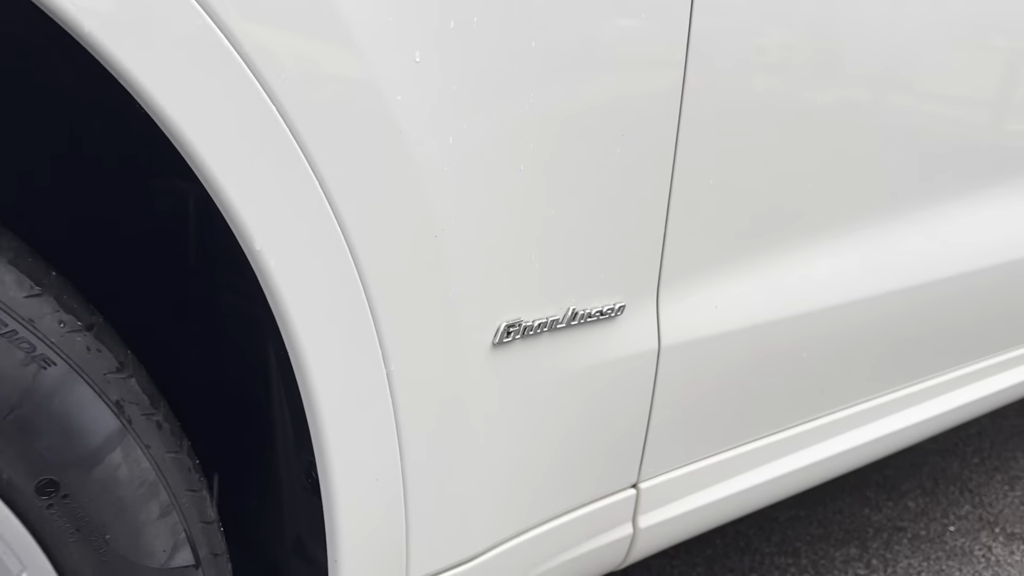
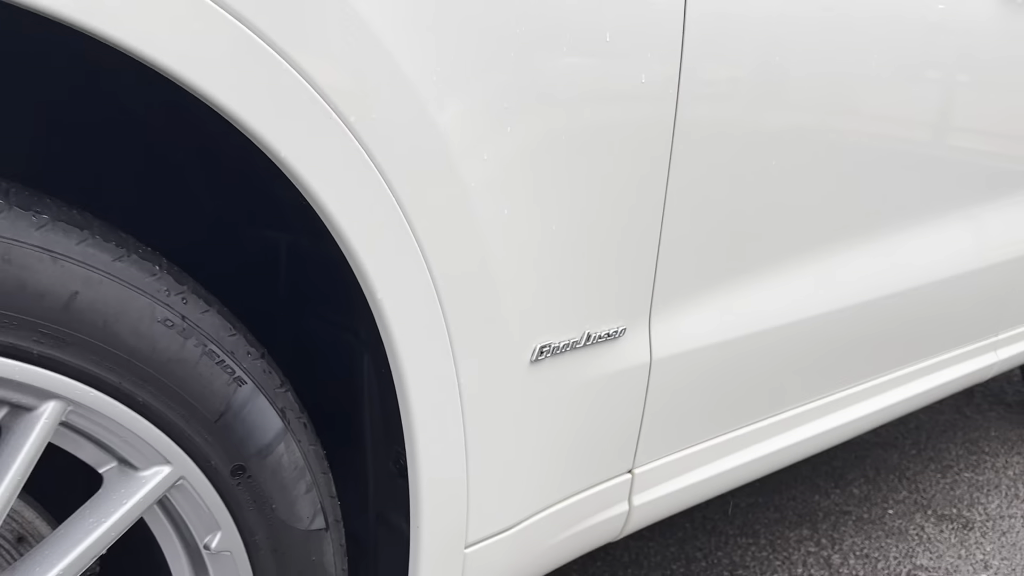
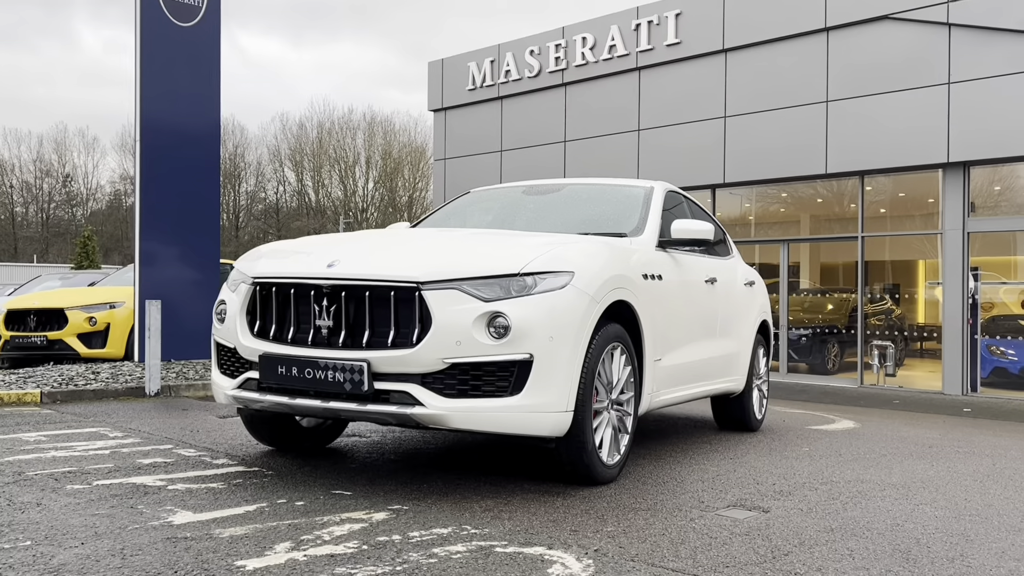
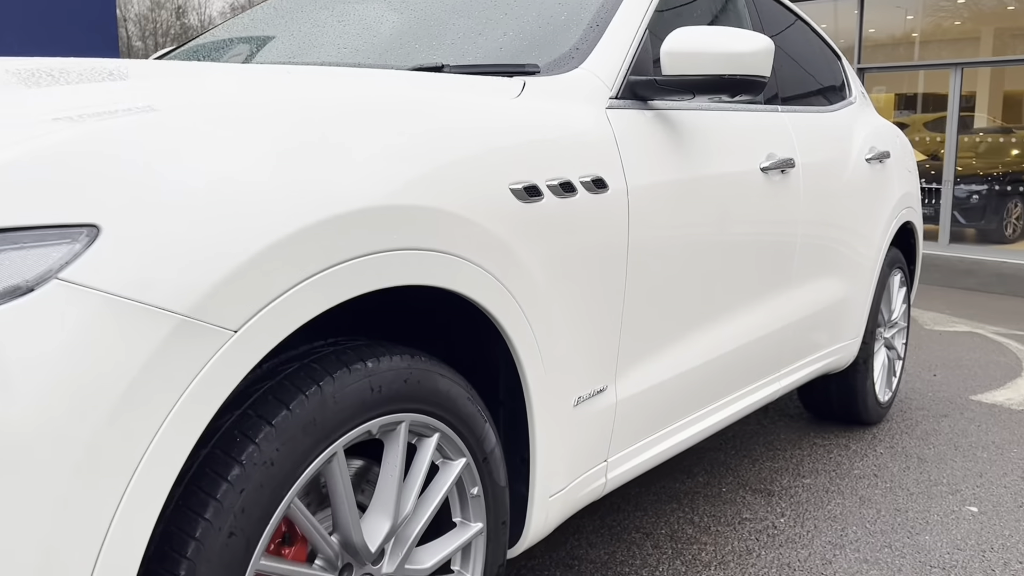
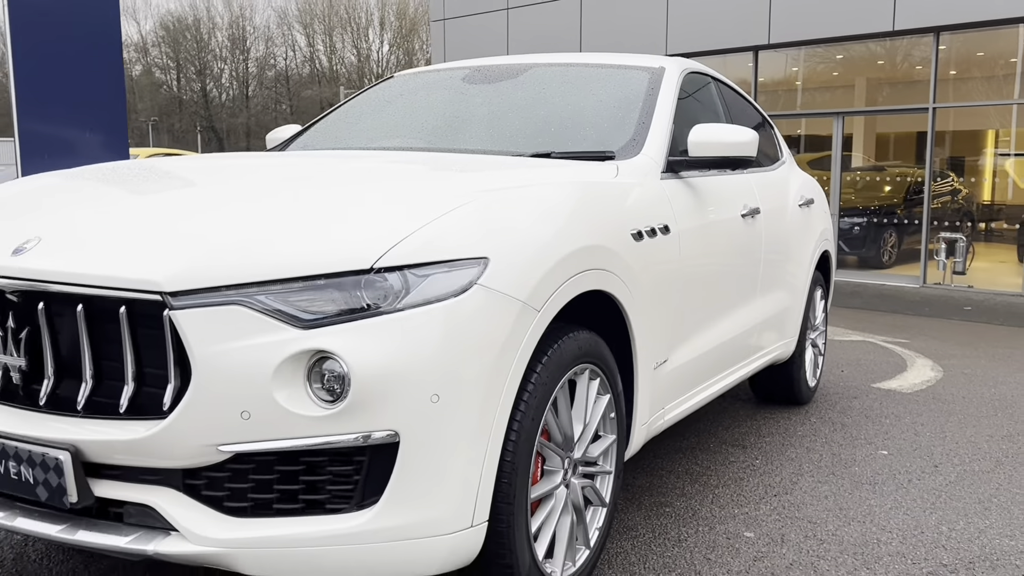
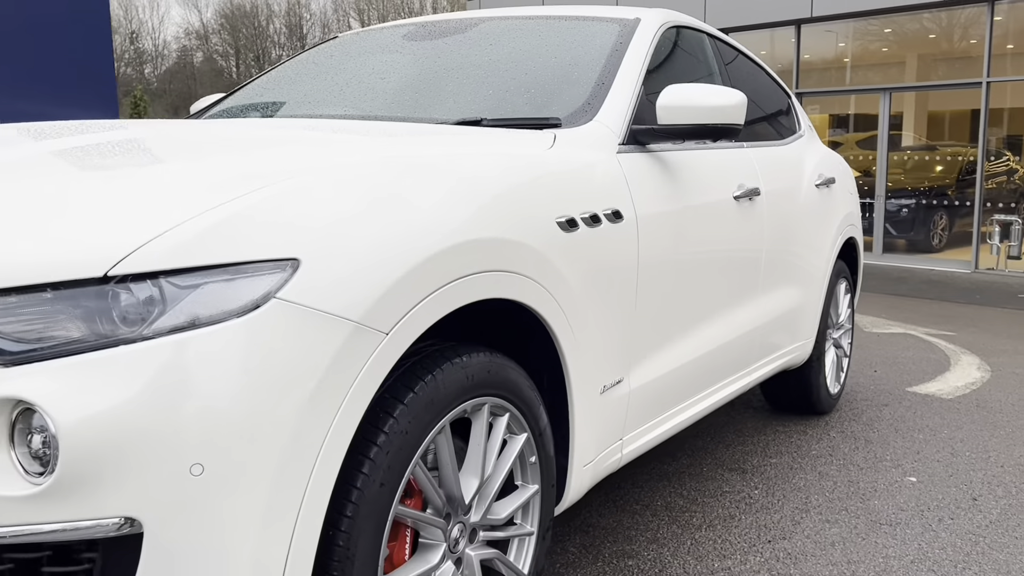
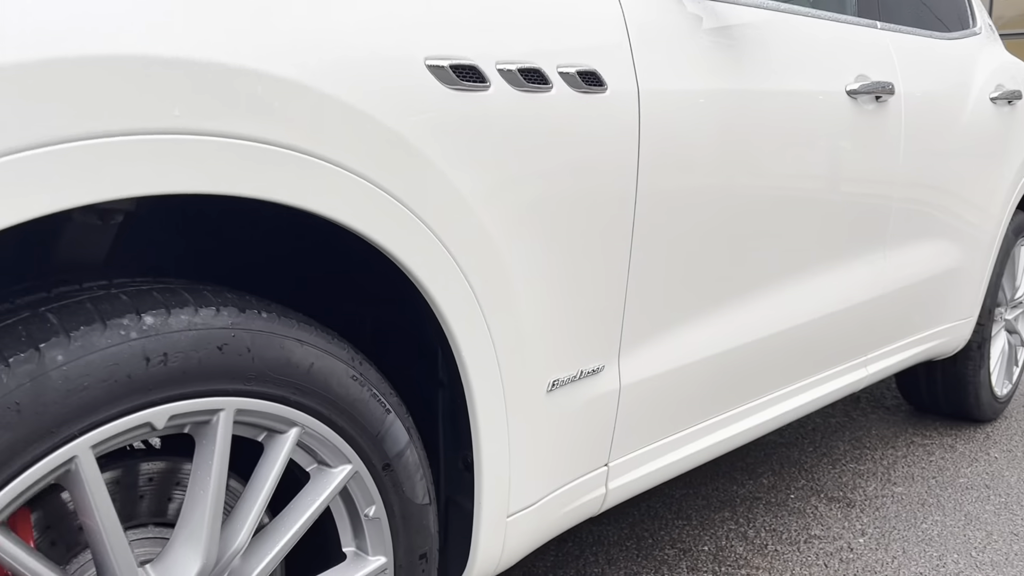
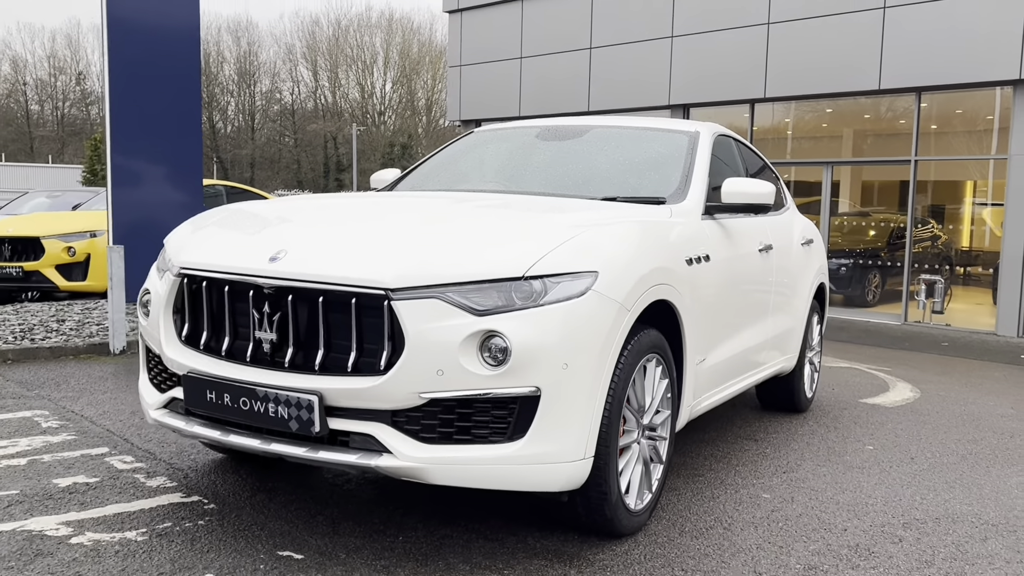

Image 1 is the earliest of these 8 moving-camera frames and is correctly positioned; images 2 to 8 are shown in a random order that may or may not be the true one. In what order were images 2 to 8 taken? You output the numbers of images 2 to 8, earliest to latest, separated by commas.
2, 7, 4, 6, 5, 8, 3
